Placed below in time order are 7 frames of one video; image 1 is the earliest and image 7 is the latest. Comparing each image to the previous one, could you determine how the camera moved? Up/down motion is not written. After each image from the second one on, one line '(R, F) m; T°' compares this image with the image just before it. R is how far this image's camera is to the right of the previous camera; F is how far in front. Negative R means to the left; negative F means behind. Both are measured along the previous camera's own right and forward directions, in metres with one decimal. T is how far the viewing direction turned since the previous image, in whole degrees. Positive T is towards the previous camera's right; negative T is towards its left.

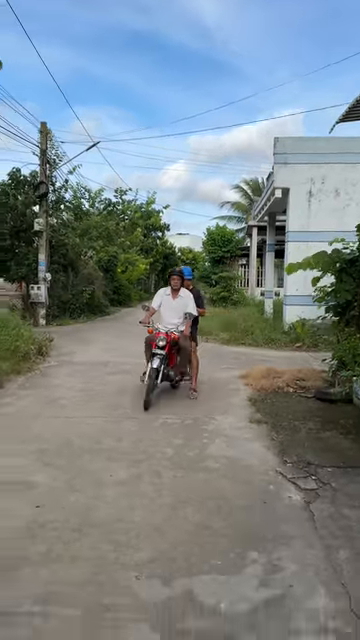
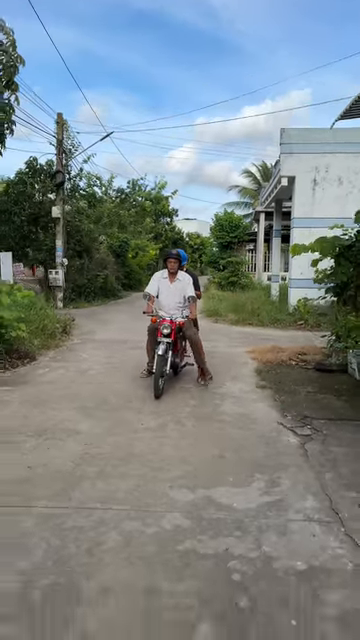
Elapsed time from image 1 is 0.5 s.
(-0.1, -0.8) m; -1°
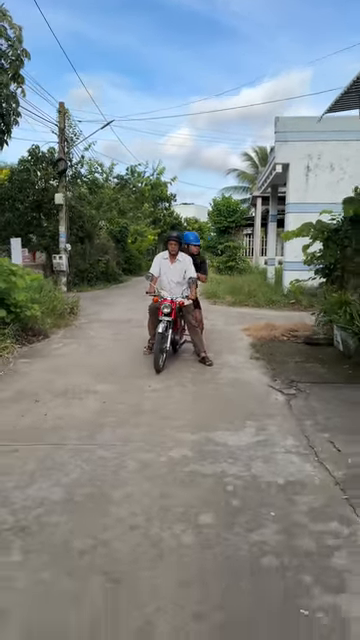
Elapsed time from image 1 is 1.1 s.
(0.0, -0.7) m; 0°
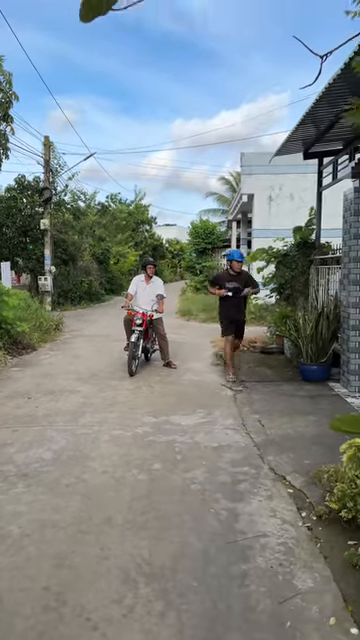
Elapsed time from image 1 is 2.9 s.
(+0.2, -1.2) m; +2°
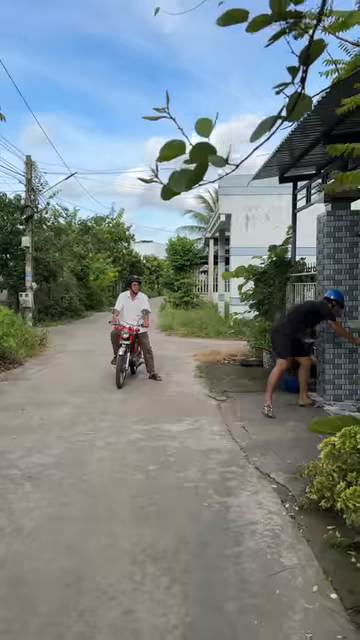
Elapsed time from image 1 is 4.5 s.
(-0.1, -0.4) m; +3°
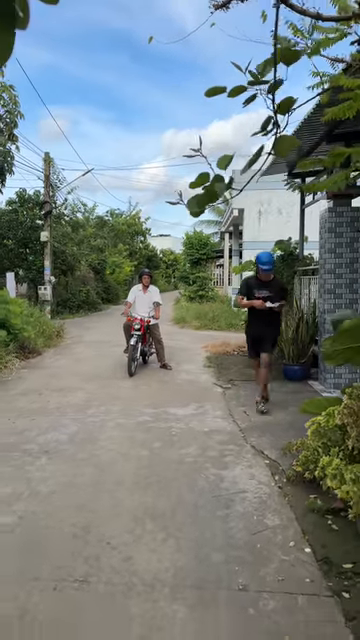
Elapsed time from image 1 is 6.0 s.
(+0.1, -0.4) m; -2°
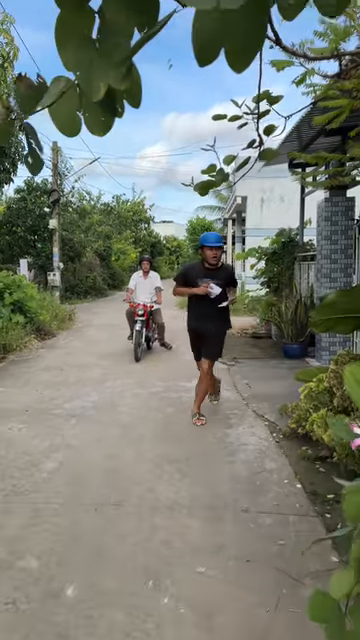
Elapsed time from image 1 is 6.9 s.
(-0.1, -0.6) m; 0°
